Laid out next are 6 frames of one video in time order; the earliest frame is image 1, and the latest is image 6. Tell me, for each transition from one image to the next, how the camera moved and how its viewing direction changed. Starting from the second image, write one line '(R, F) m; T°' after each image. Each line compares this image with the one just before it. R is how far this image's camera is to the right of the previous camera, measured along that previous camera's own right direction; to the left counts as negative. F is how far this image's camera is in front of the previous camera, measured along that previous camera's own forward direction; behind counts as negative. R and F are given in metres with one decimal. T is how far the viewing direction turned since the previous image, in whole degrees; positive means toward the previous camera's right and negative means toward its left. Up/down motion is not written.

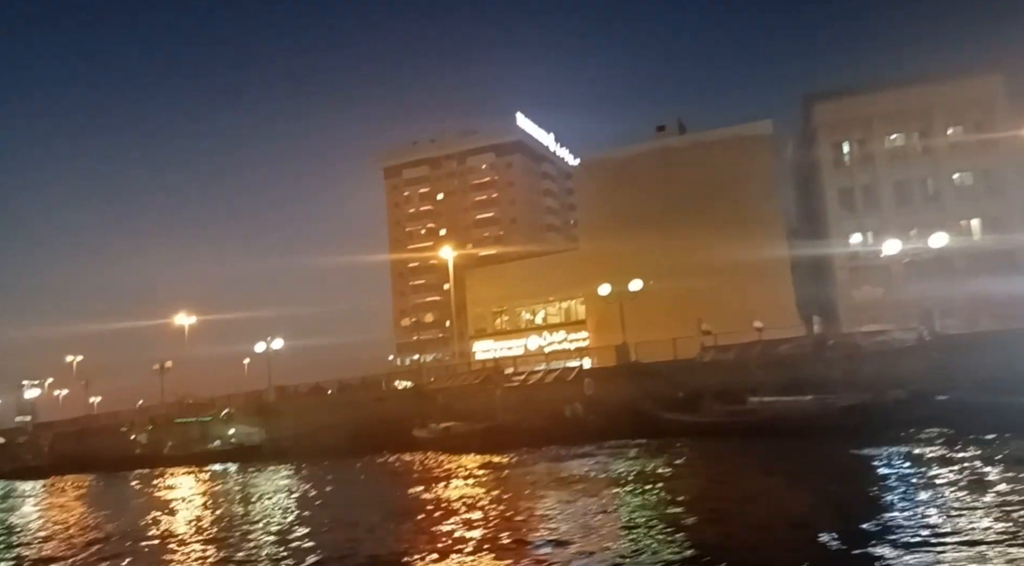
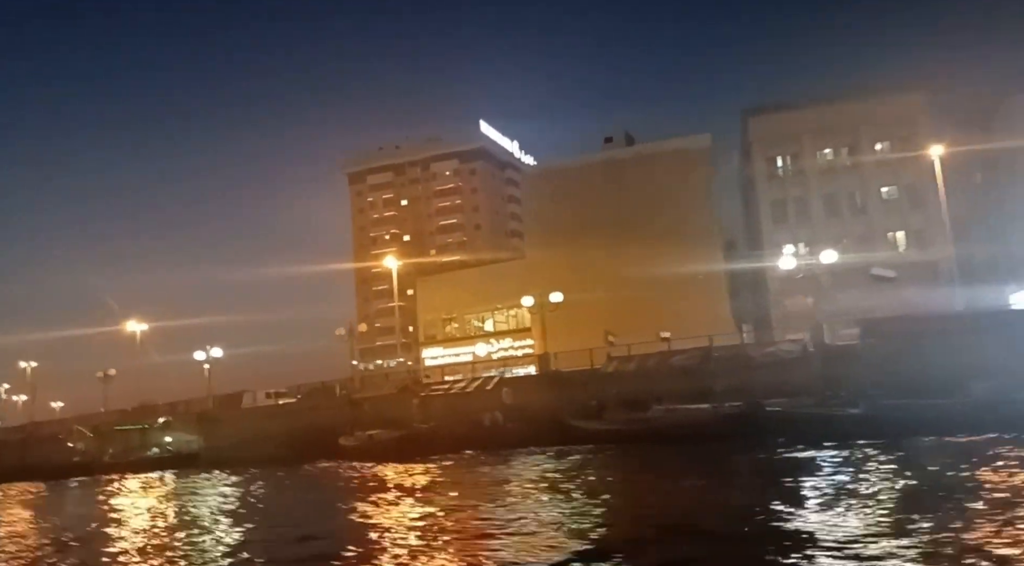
(+1.7, -1.9) m; +1°
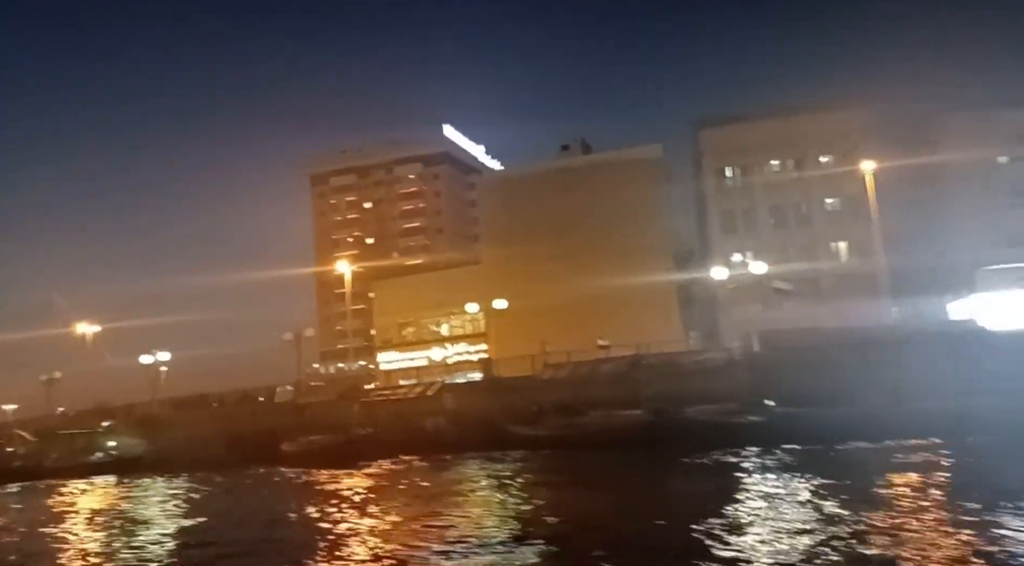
(+0.8, -0.8) m; +2°
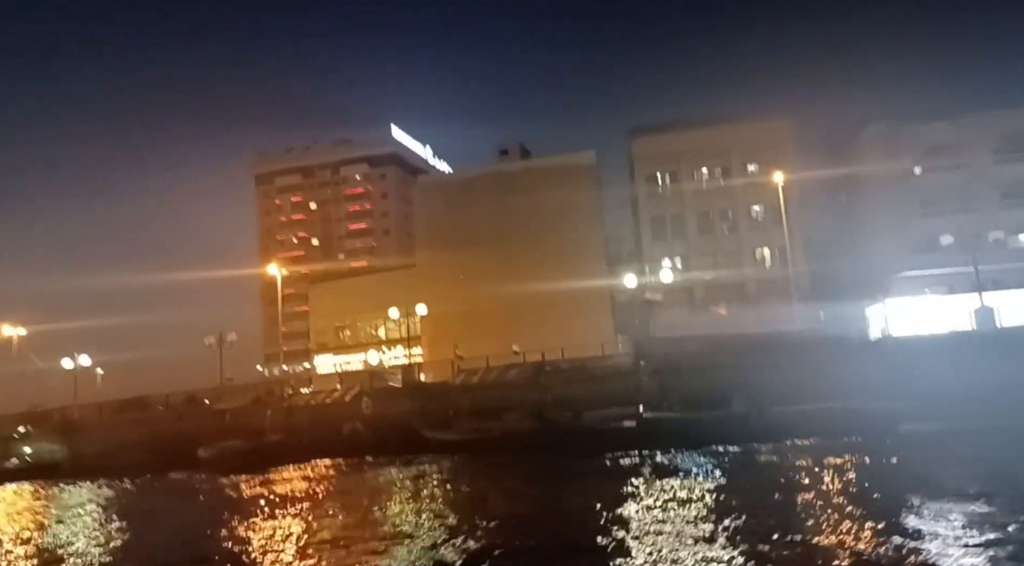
(+1.2, -0.7) m; +3°
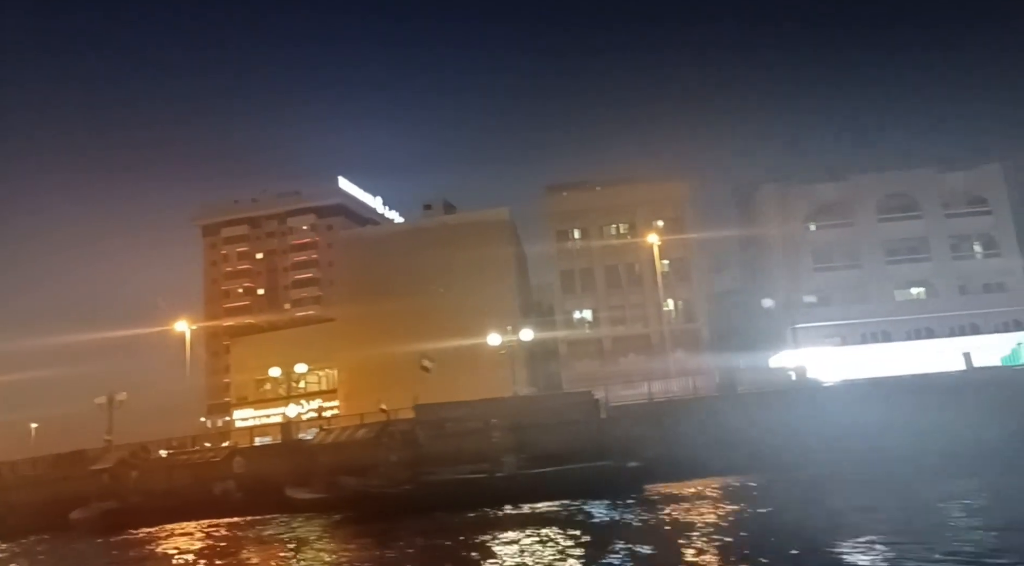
(+3.5, -1.9) m; +2°
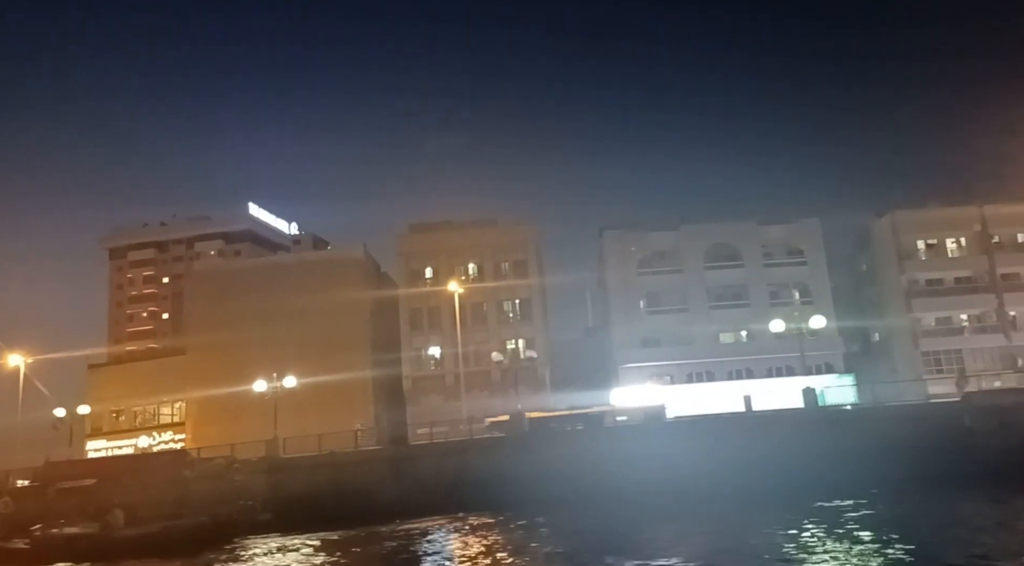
(+6.6, -2.7) m; +3°
